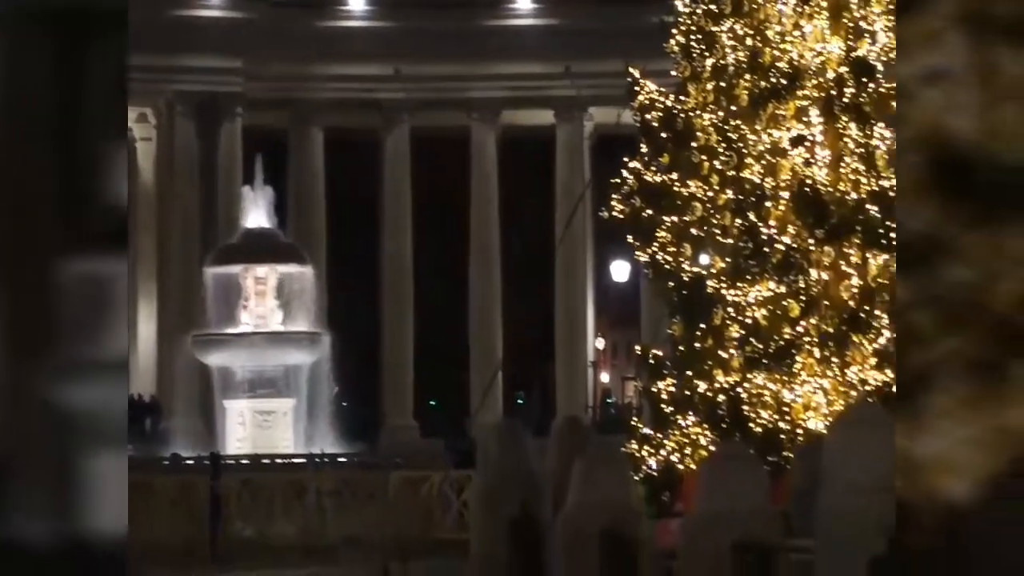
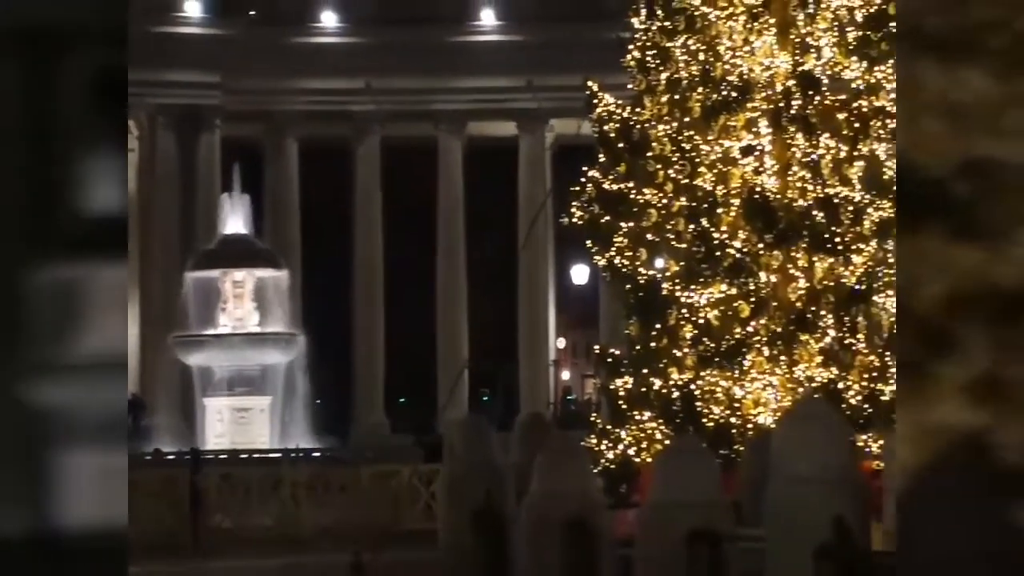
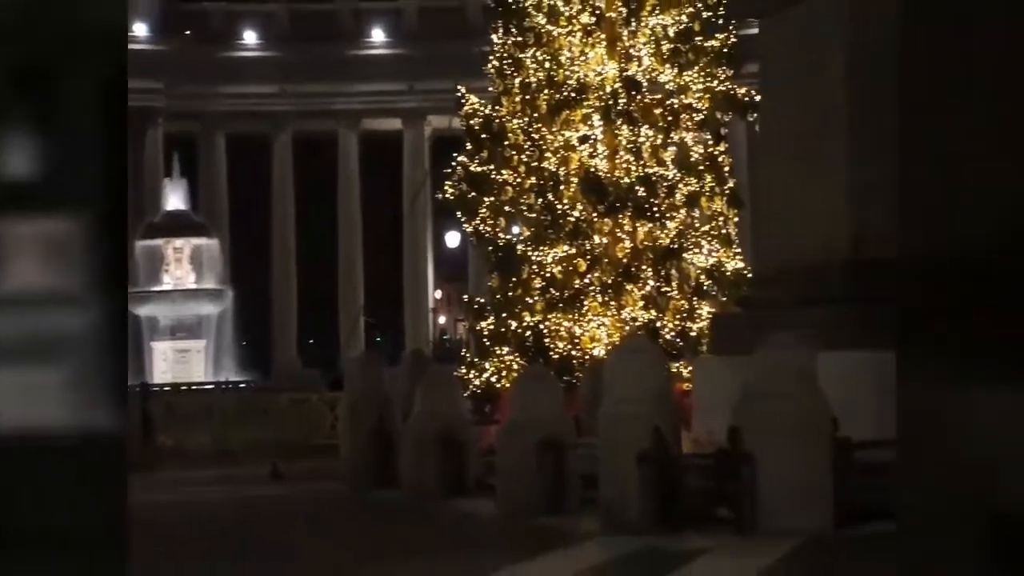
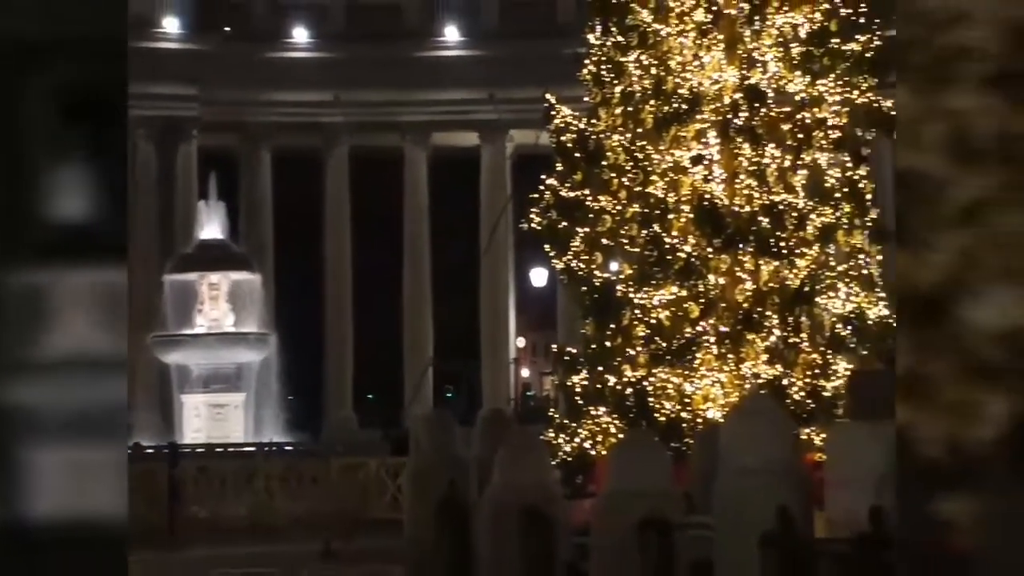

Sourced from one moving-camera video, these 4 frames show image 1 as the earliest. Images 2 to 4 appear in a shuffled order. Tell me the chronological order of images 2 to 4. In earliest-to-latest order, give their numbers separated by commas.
2, 4, 3
